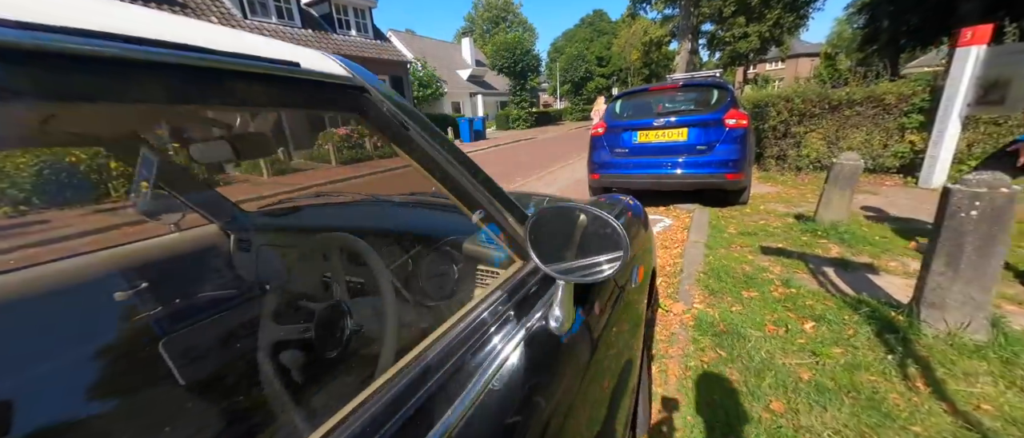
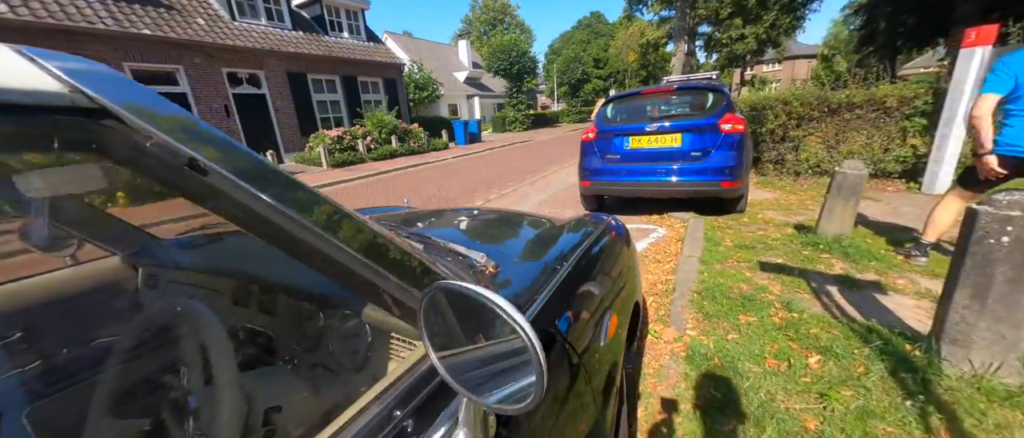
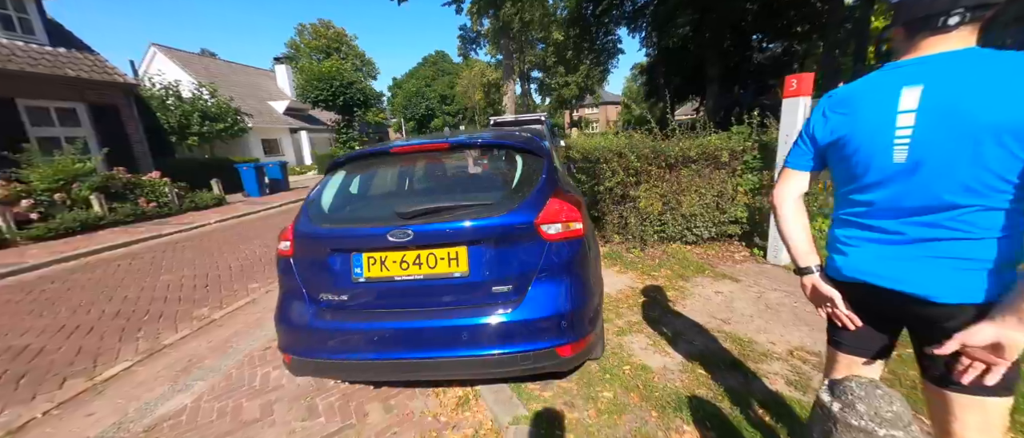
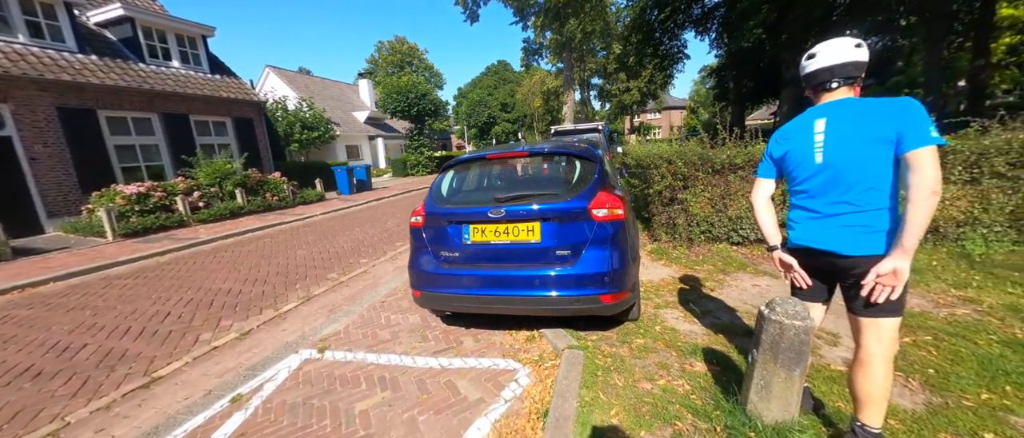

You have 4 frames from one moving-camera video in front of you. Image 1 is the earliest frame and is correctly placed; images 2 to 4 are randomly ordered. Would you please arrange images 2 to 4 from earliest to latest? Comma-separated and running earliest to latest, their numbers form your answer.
2, 4, 3
